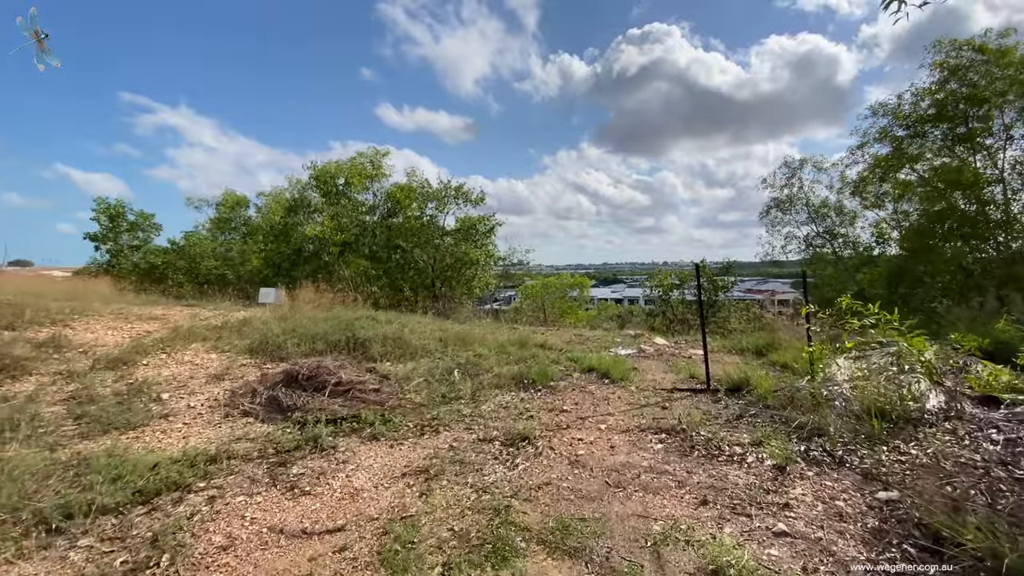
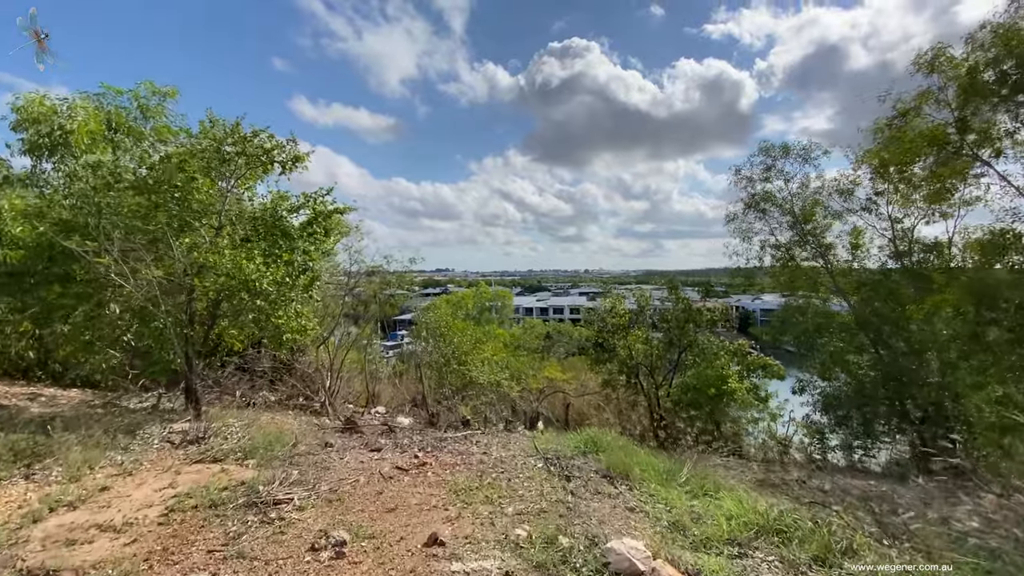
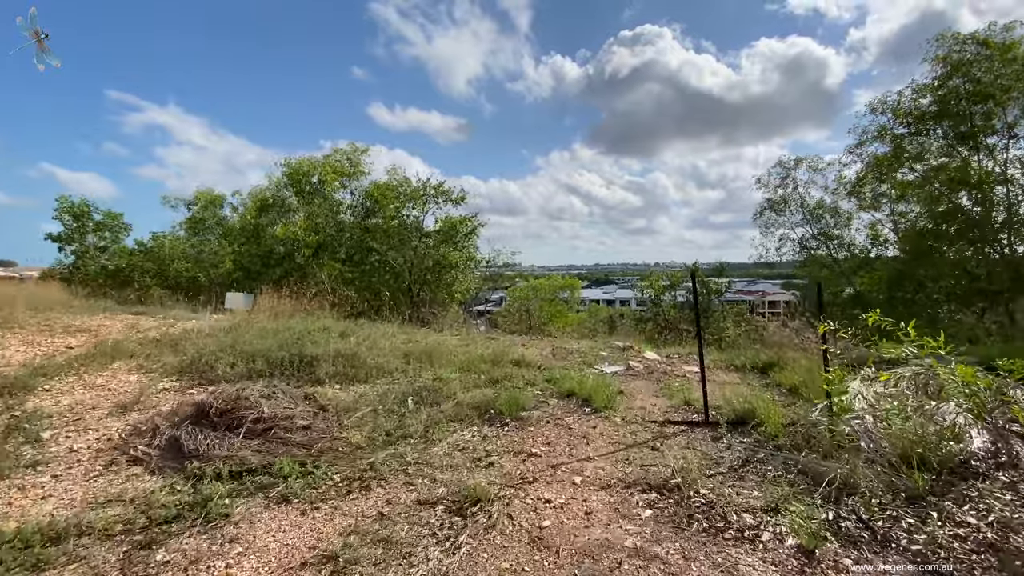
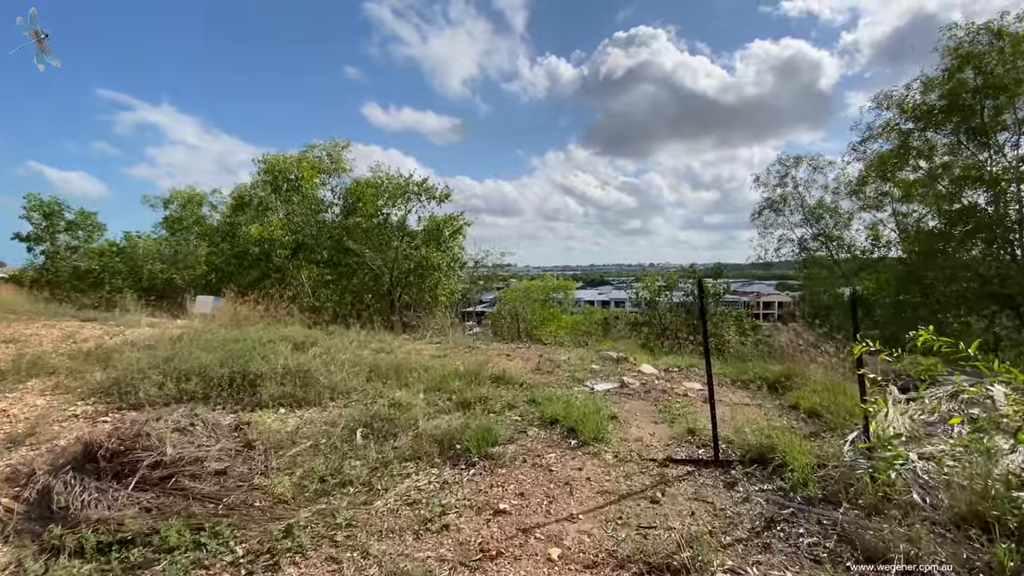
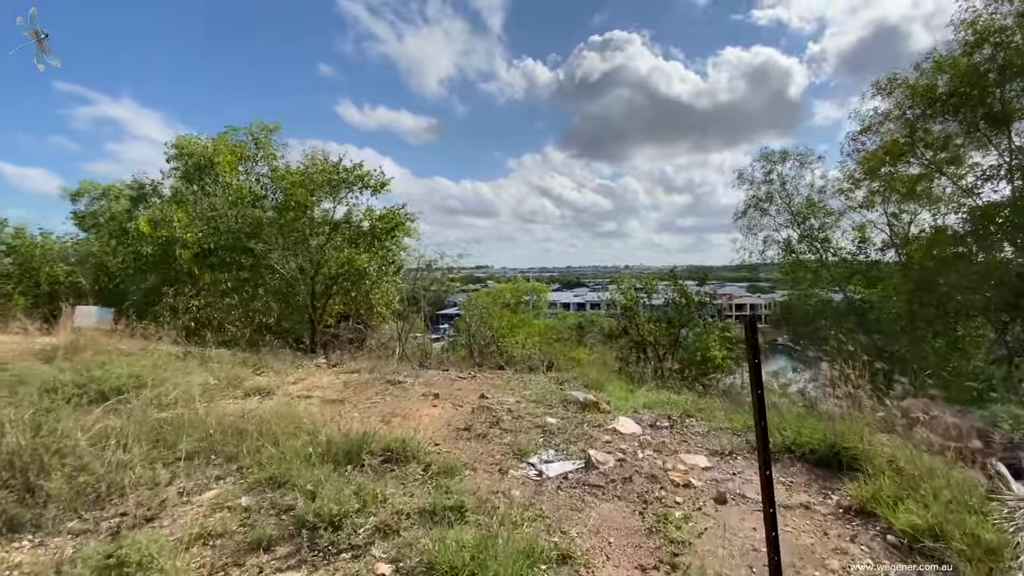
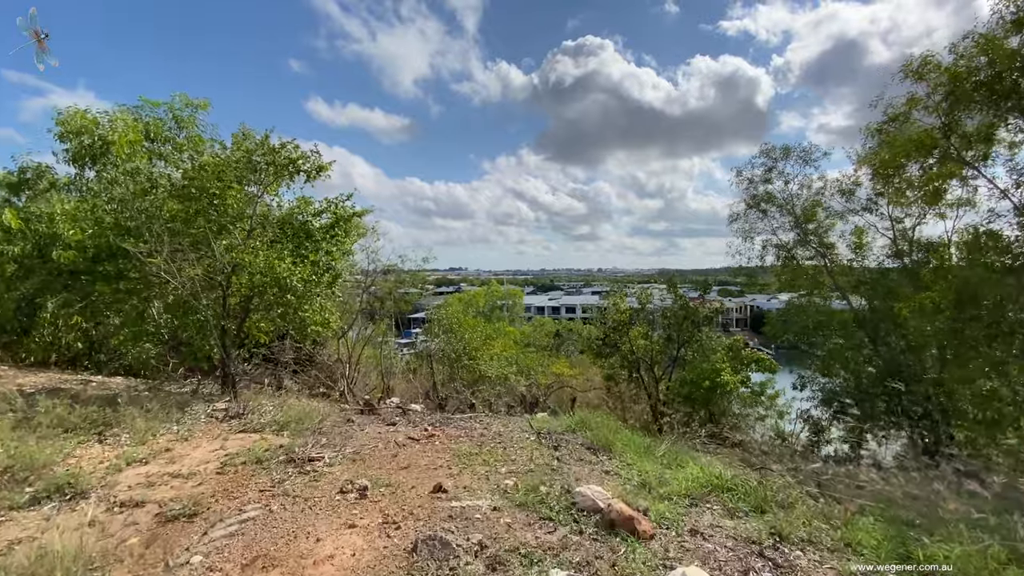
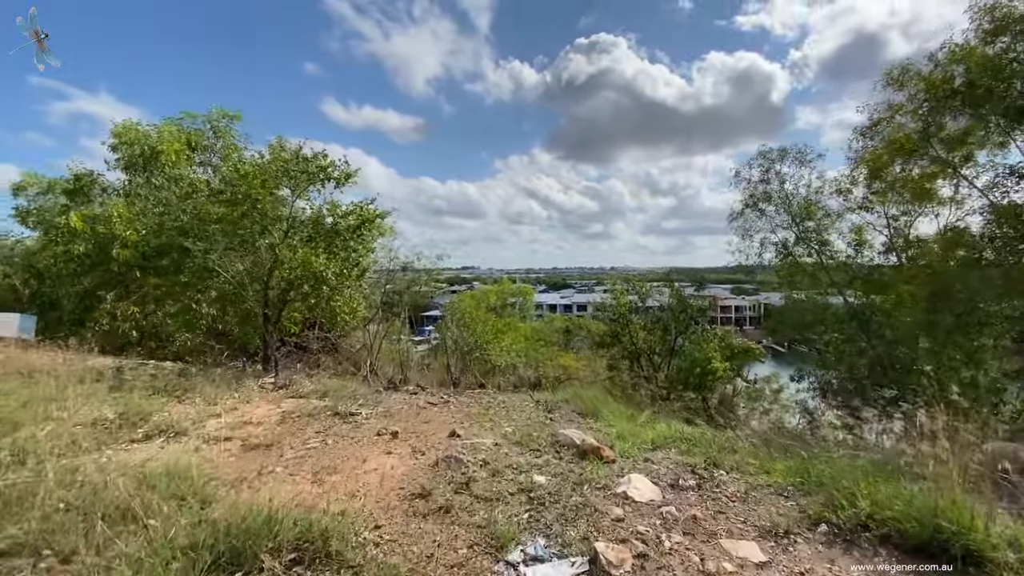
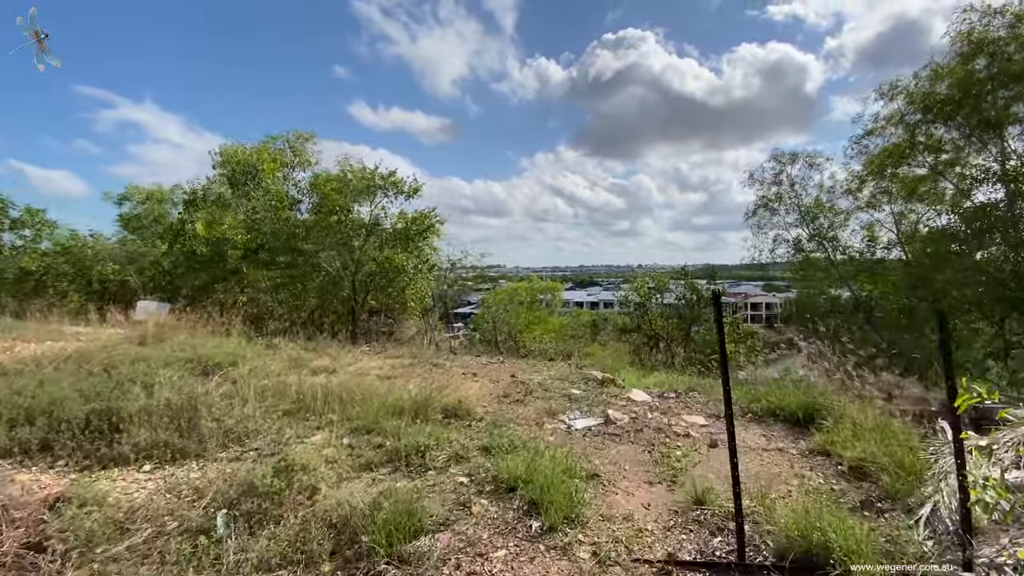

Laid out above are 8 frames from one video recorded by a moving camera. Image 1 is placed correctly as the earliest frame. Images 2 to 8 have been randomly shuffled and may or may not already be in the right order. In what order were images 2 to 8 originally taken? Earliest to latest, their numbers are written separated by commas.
3, 4, 8, 5, 7, 6, 2
